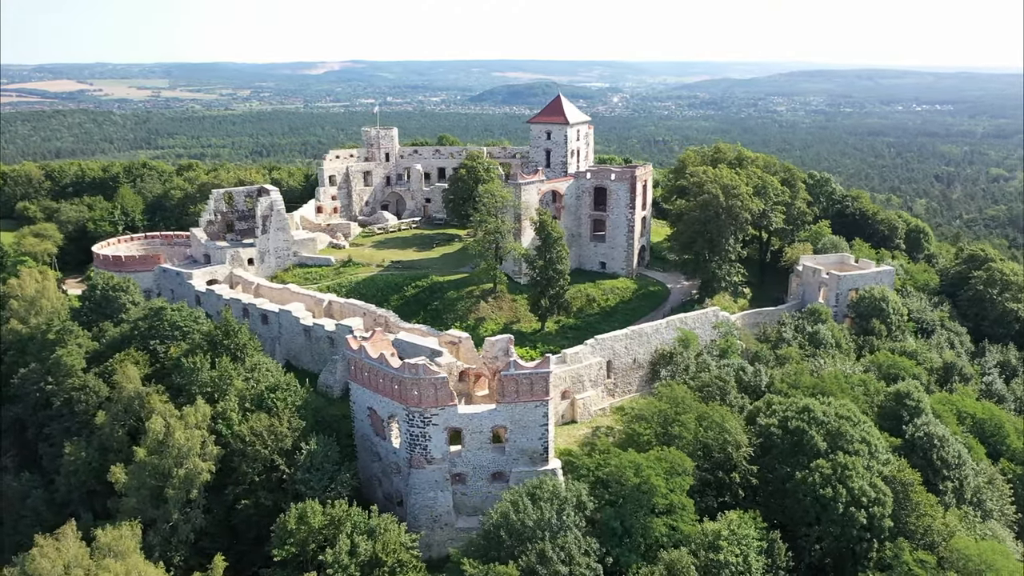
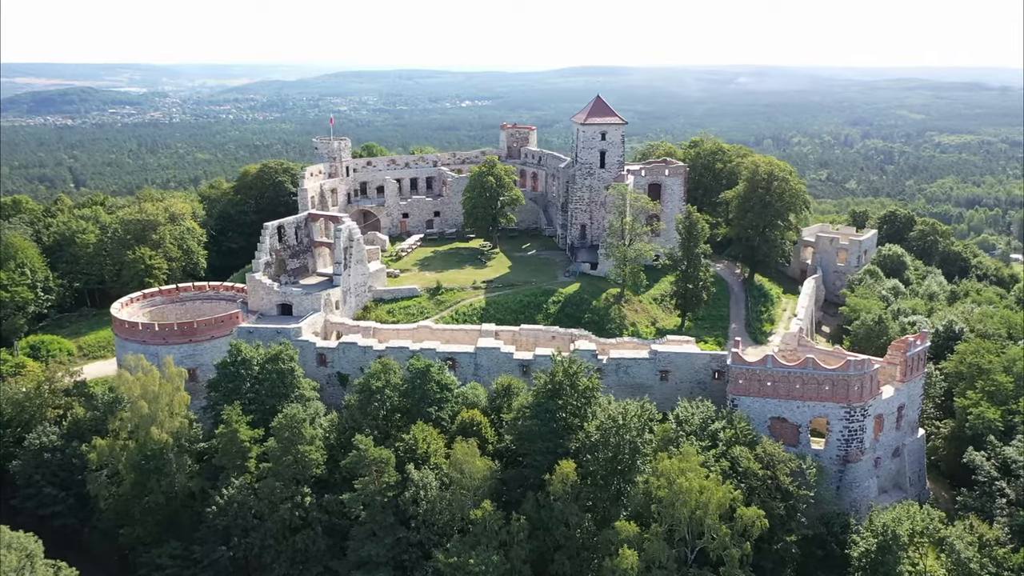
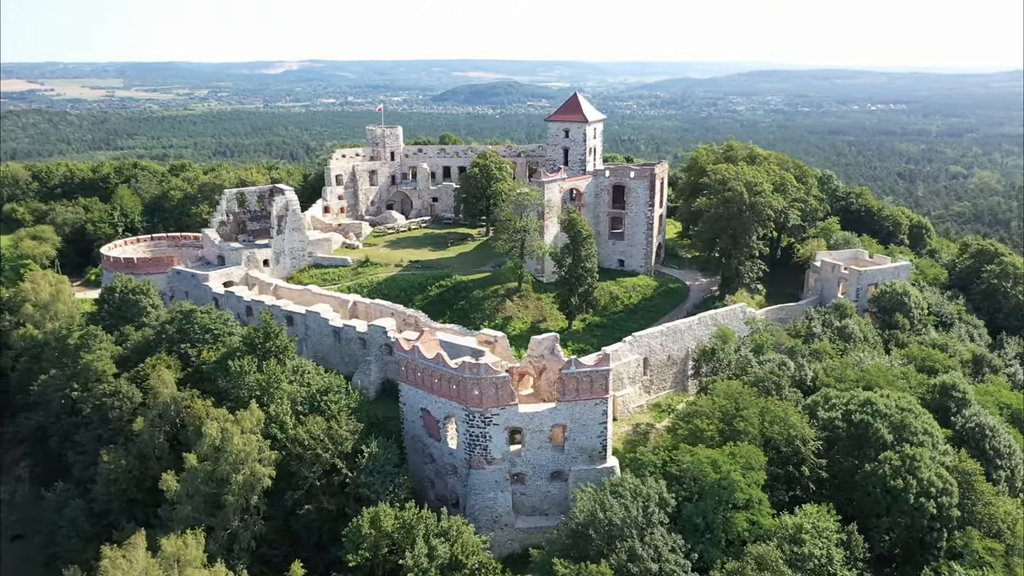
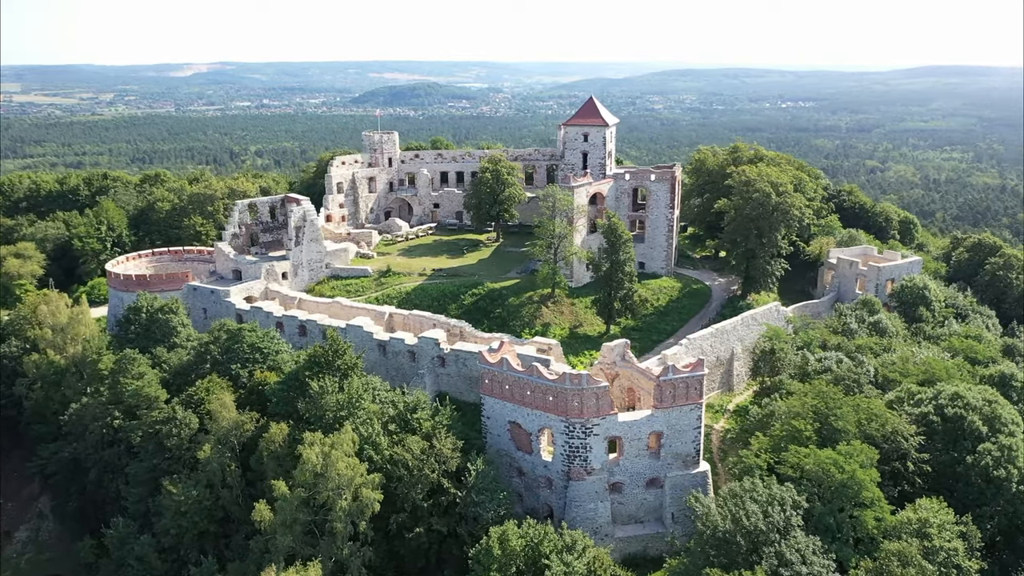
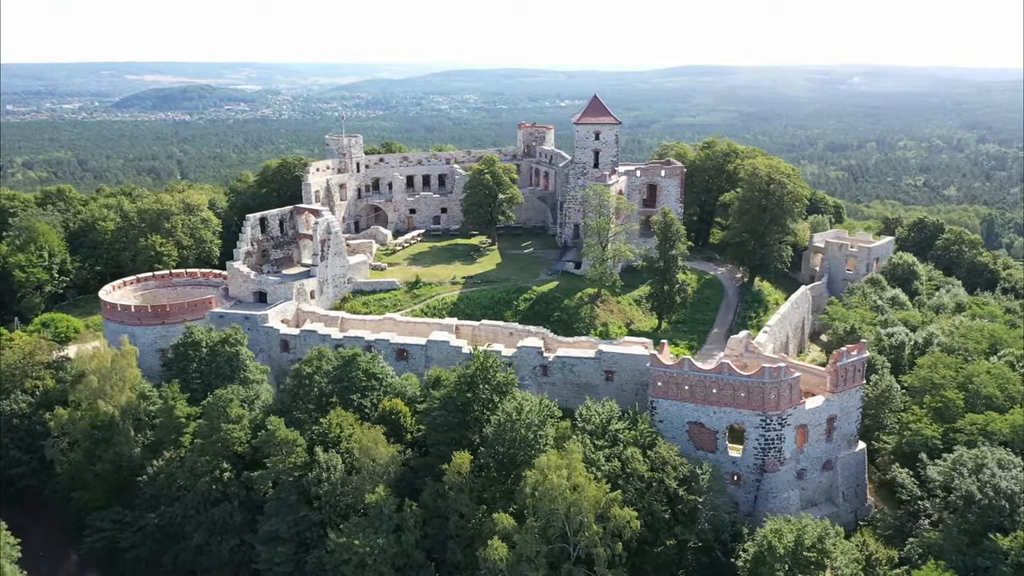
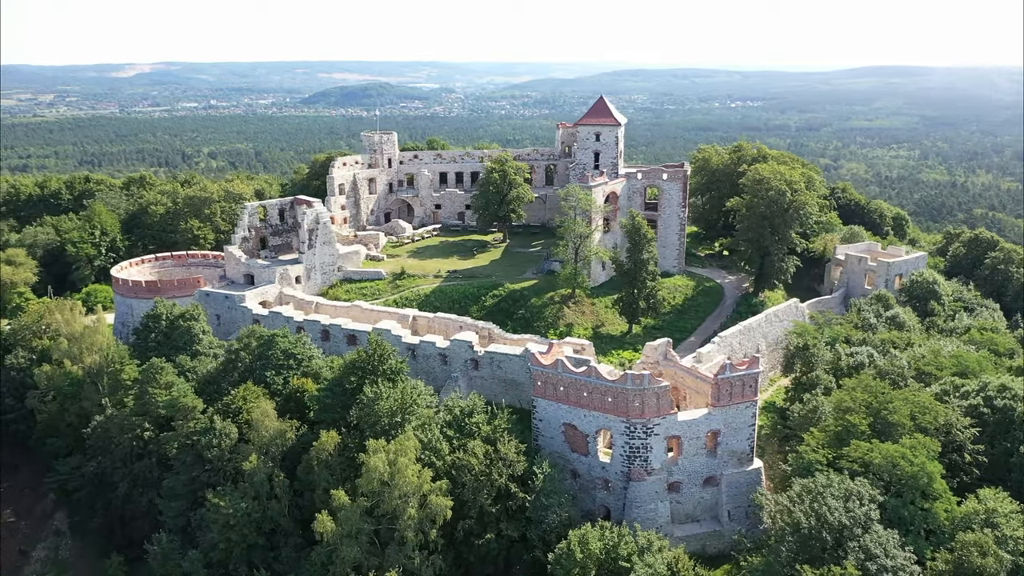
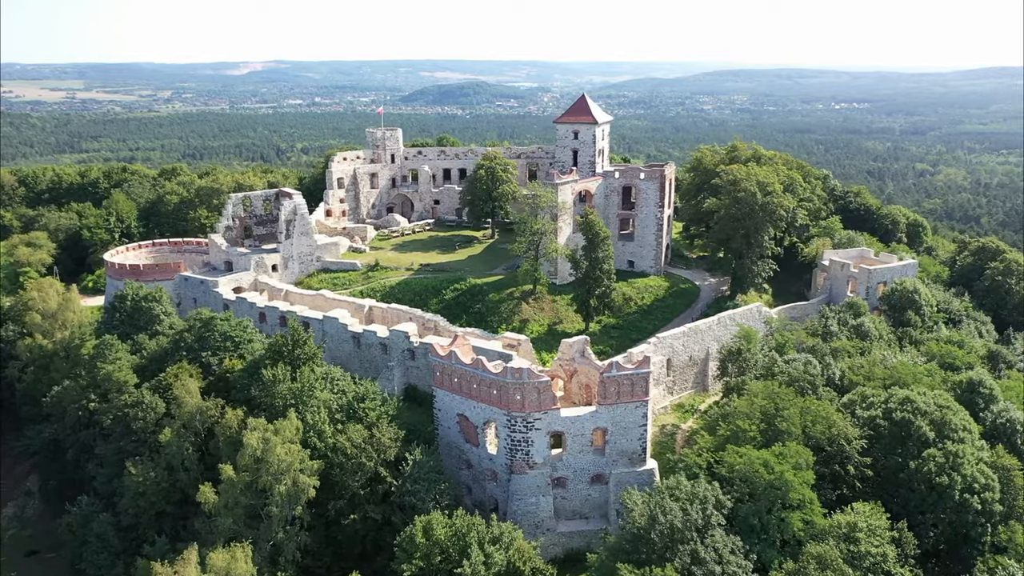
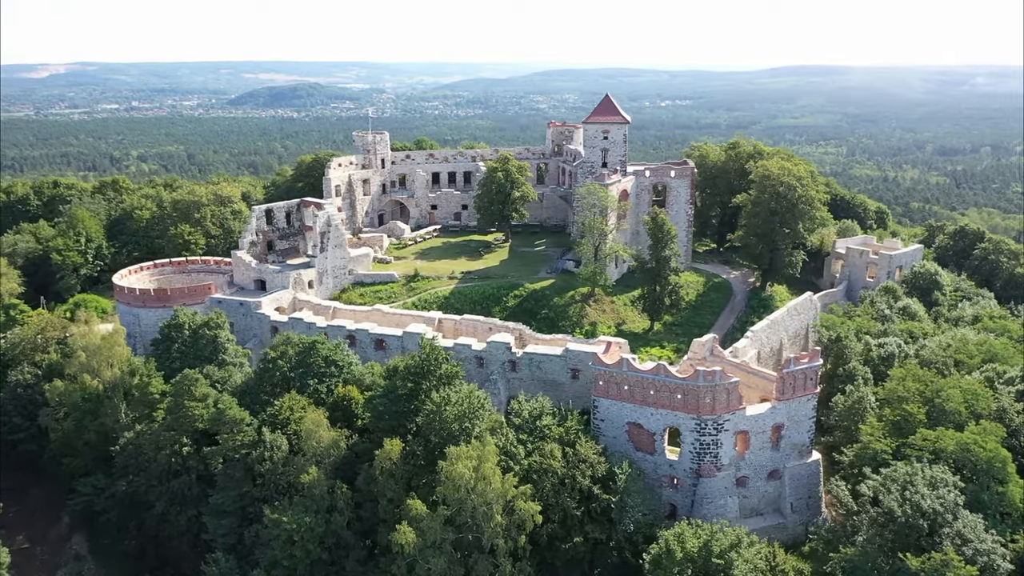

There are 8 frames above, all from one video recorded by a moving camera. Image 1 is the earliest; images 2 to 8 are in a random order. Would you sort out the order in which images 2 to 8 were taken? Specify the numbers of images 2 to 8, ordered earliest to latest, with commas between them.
3, 7, 4, 6, 8, 5, 2
